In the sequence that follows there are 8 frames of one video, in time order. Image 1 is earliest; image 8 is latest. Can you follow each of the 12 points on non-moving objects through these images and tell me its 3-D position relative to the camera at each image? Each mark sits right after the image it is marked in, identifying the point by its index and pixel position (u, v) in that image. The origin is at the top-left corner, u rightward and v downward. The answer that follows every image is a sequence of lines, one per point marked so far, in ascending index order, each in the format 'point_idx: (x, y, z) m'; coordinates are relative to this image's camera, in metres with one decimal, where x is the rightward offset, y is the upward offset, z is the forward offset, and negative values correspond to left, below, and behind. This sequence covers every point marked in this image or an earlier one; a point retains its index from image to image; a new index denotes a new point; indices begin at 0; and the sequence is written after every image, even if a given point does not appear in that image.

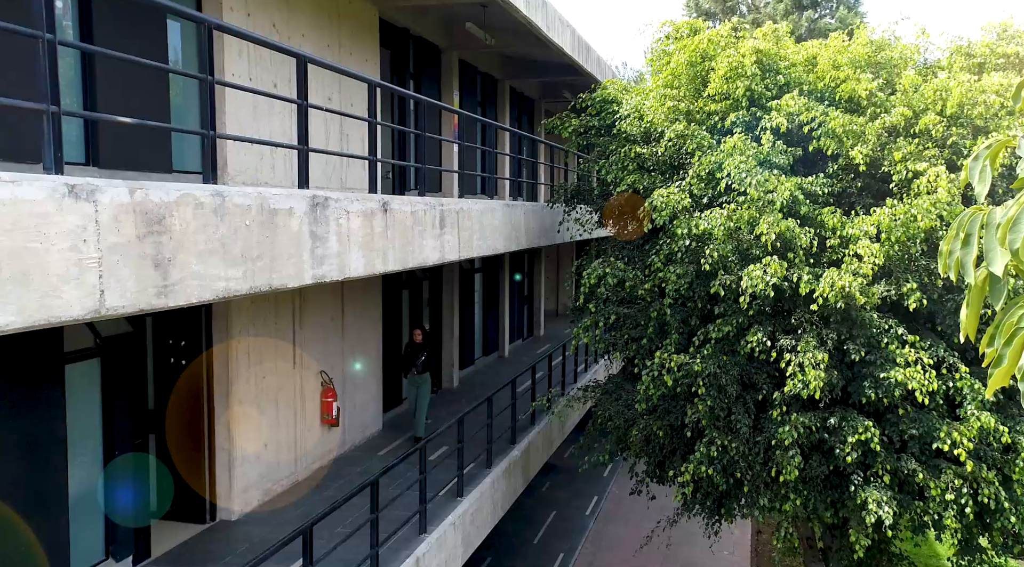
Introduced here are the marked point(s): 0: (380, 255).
0: (-1.1, +0.2, +6.0) m
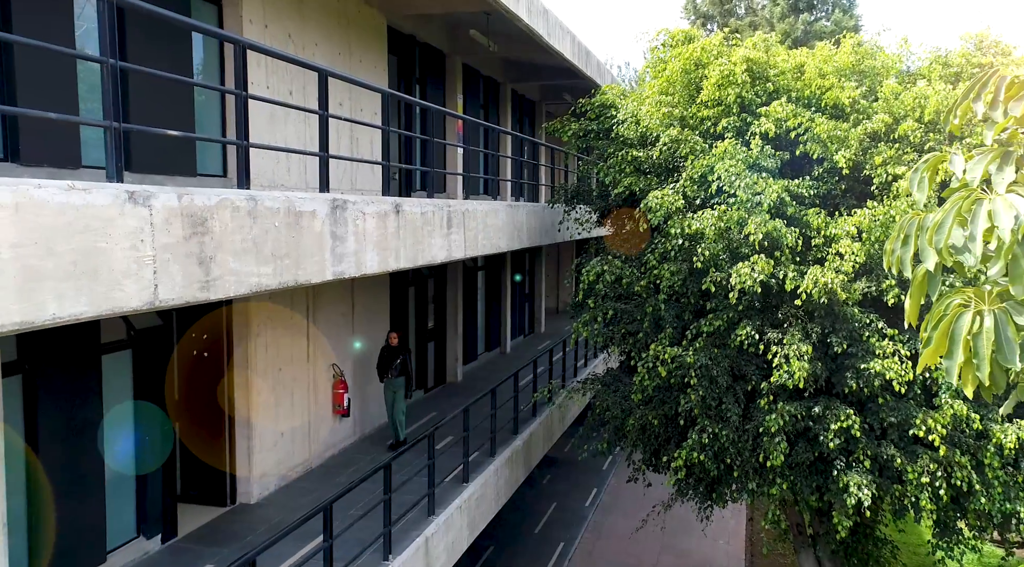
0: (-1.1, +0.3, +6.5) m
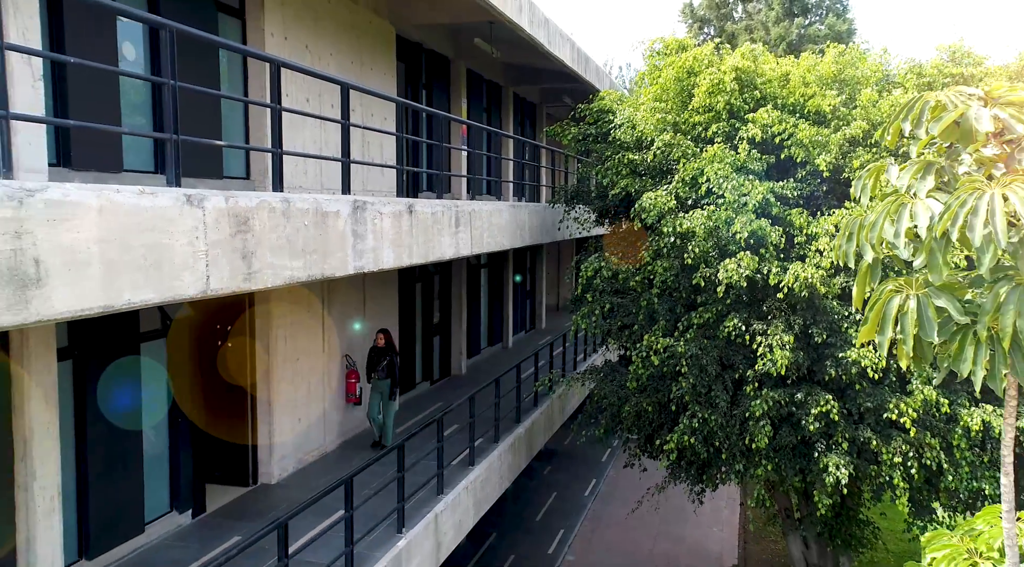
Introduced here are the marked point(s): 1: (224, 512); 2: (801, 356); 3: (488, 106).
0: (-1.0, +0.3, +7.1) m
1: (-3.1, -2.4, +7.6) m
2: (+3.2, -0.8, +8.0) m
3: (-0.5, +3.8, +15.2) m
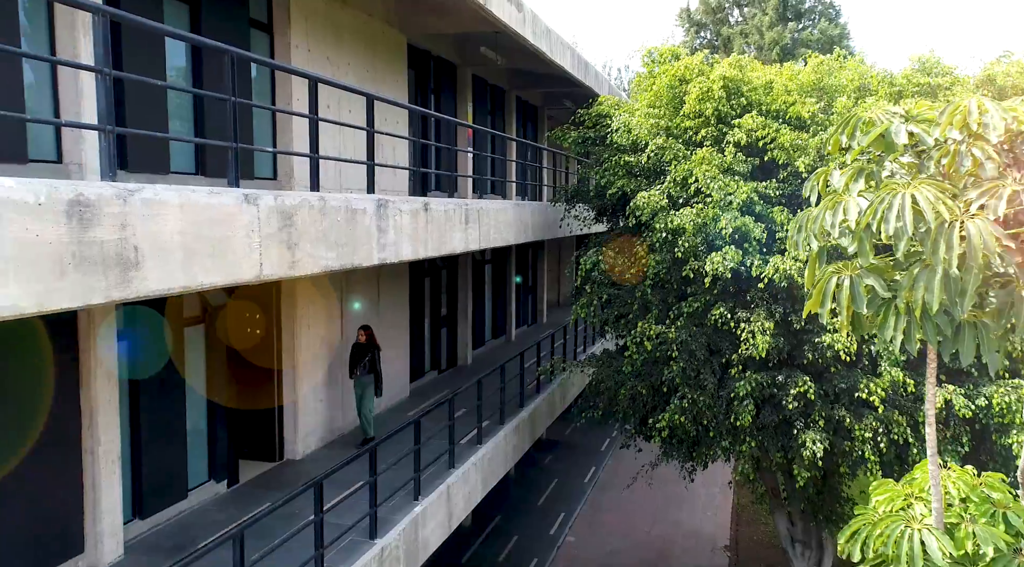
0: (-1.0, +0.4, +7.8) m
1: (-3.0, -2.3, +8.4) m
2: (+3.3, -0.7, +8.7) m
3: (-0.4, +3.9, +16.0) m
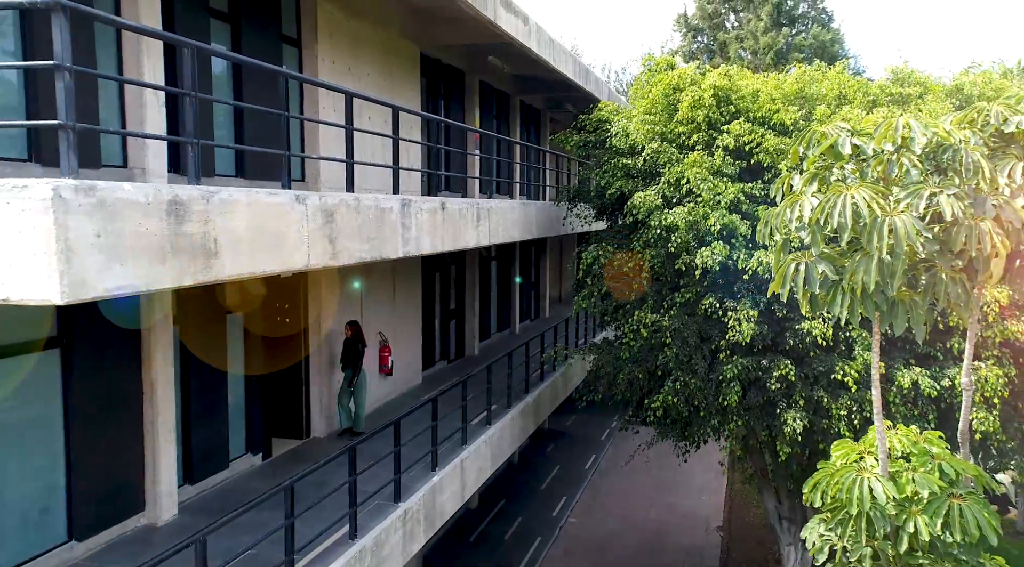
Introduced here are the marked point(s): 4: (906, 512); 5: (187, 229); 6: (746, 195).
0: (-0.9, +0.5, +8.7) m
1: (-2.9, -2.2, +9.2) m
2: (+3.4, -0.6, +9.6) m
3: (-0.3, +4.0, +16.8) m
4: (+2.9, -1.7, +5.3) m
5: (-2.1, +0.4, +4.7) m
6: (+3.2, +1.2, +9.9) m
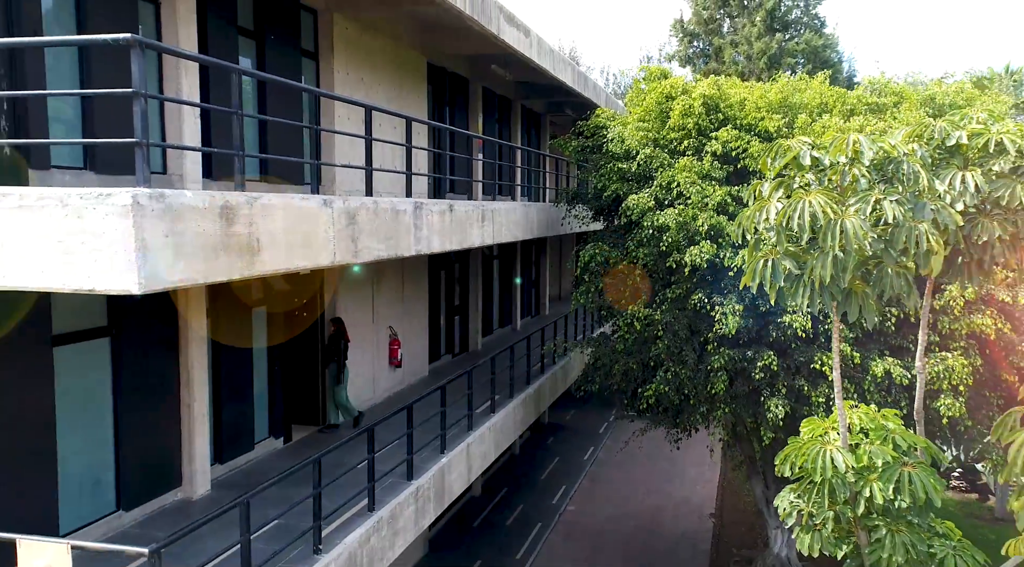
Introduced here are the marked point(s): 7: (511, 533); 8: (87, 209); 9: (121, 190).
0: (-0.8, +0.6, +9.4) m
1: (-2.9, -2.2, +9.9) m
2: (+3.4, -0.5, +10.3) m
3: (-0.3, +4.0, +17.5) m
4: (+3.0, -1.6, +6.0) m
5: (-2.1, +0.4, +5.4) m
6: (+3.2, +1.3, +10.6) m
7: (0.0, -5.1, +14.8) m
8: (-2.7, +0.5, +4.5) m
9: (-2.4, +0.6, +4.5) m
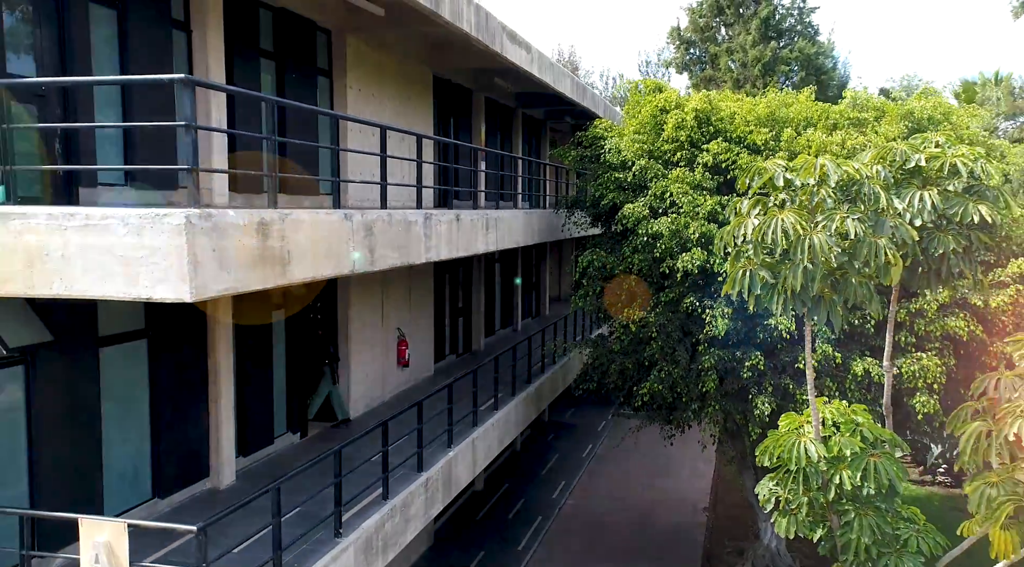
0: (-0.8, +0.5, +10.0) m
1: (-2.8, -2.2, +10.6) m
2: (+3.4, -0.6, +10.9) m
3: (-0.3, +4.0, +18.2) m
4: (+3.0, -1.7, +6.7) m
5: (-2.0, +0.3, +6.0) m
6: (+3.3, +1.2, +11.3) m
7: (0.0, -5.2, +15.4) m
8: (-2.6, +0.4, +5.1) m
9: (-2.4, +0.5, +5.1) m
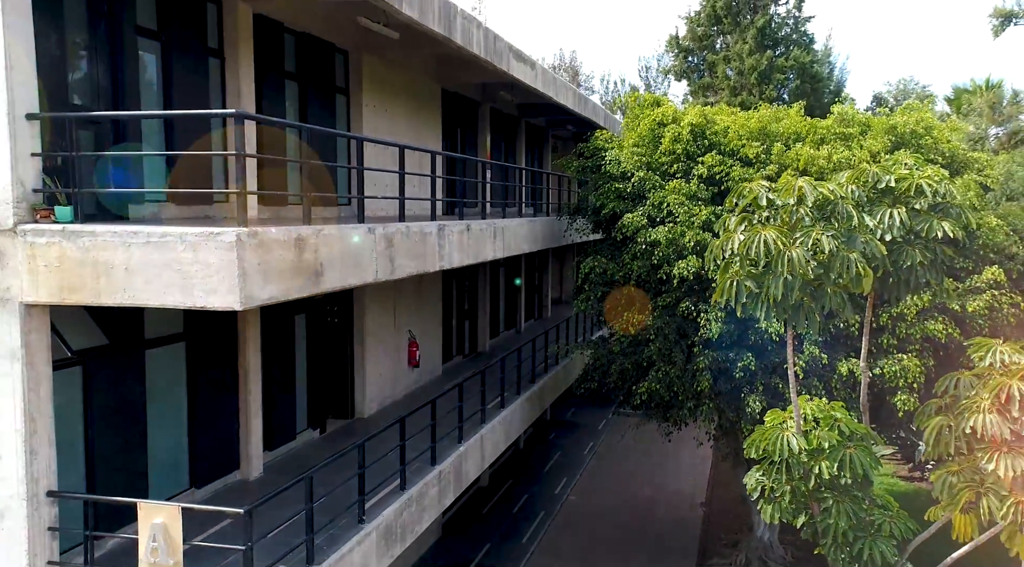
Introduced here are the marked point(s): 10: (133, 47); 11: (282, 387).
0: (-0.7, +0.4, +10.7) m
1: (-2.7, -2.3, +11.3) m
2: (+3.5, -0.7, +11.6) m
3: (-0.2, +3.9, +18.9) m
4: (+3.1, -1.8, +7.3) m
5: (-1.9, +0.3, +6.7) m
6: (+3.4, +1.1, +12.0) m
7: (+0.1, -5.3, +16.1) m
8: (-2.5, +0.3, +5.8) m
9: (-2.3, +0.4, +5.8) m
10: (-3.9, +2.4, +7.4) m
11: (-3.2, -1.4, +10.0) m
